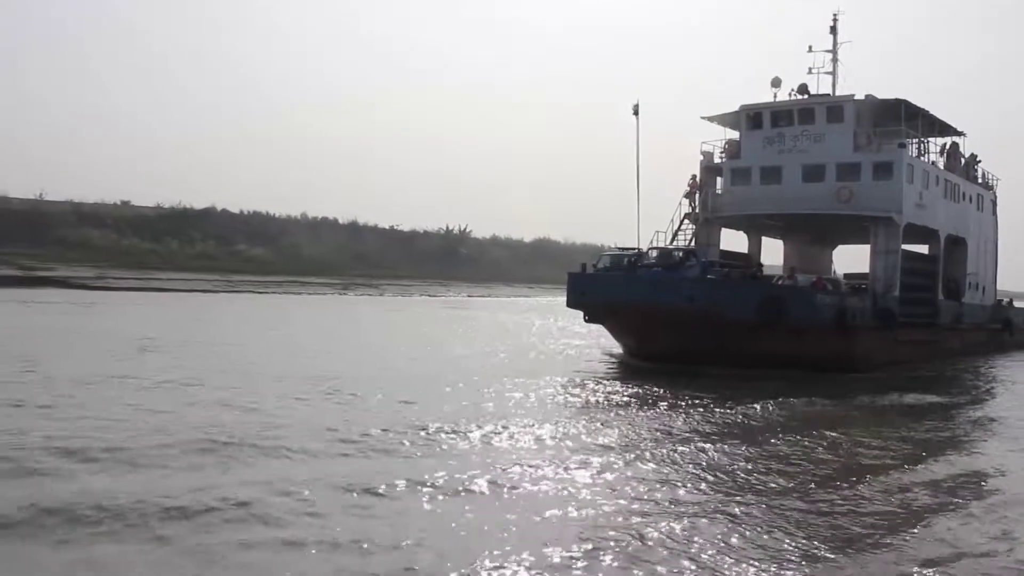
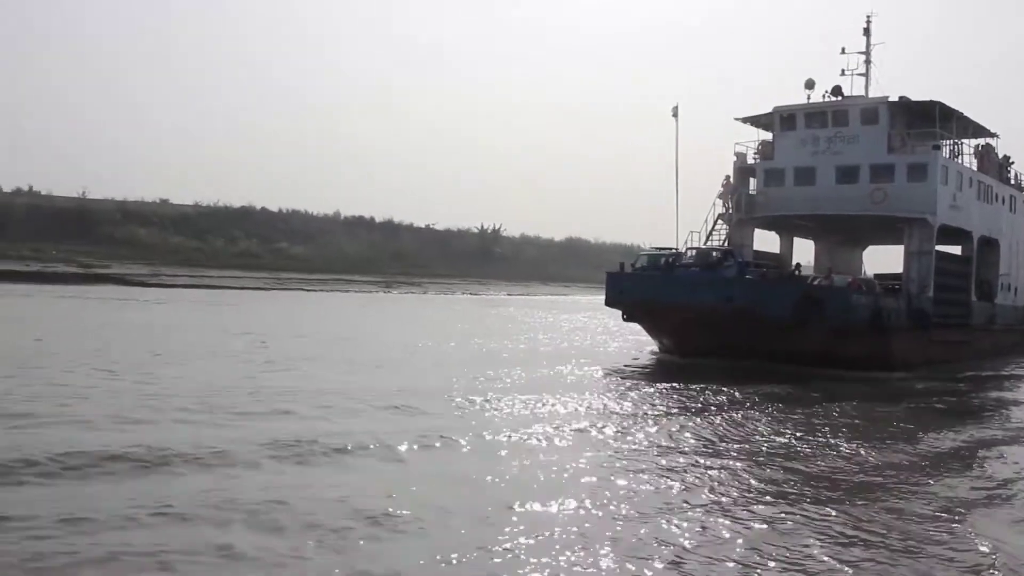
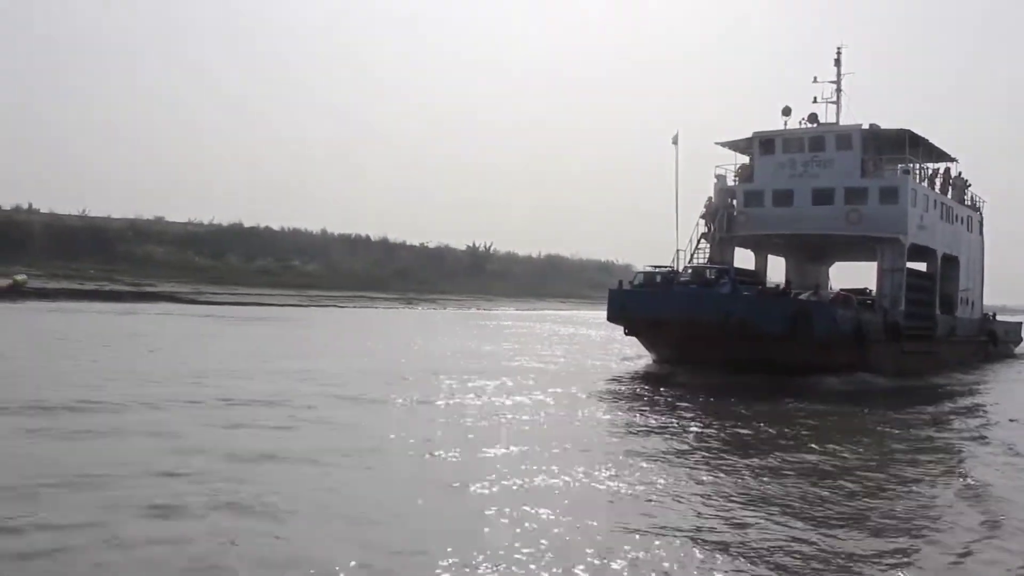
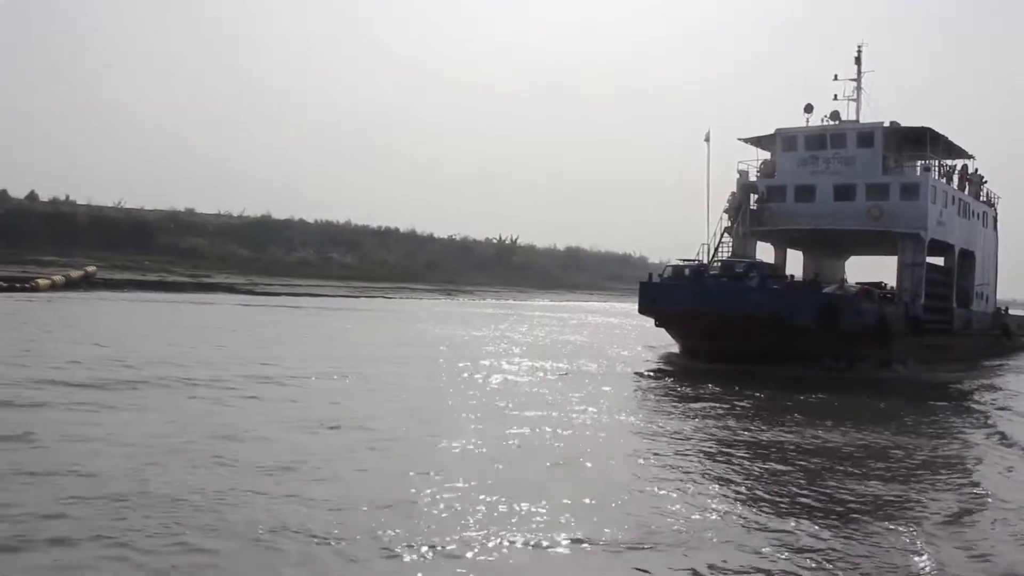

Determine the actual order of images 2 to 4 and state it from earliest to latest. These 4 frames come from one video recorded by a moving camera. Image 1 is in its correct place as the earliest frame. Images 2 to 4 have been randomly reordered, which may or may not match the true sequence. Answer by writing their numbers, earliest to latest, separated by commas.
2, 3, 4
